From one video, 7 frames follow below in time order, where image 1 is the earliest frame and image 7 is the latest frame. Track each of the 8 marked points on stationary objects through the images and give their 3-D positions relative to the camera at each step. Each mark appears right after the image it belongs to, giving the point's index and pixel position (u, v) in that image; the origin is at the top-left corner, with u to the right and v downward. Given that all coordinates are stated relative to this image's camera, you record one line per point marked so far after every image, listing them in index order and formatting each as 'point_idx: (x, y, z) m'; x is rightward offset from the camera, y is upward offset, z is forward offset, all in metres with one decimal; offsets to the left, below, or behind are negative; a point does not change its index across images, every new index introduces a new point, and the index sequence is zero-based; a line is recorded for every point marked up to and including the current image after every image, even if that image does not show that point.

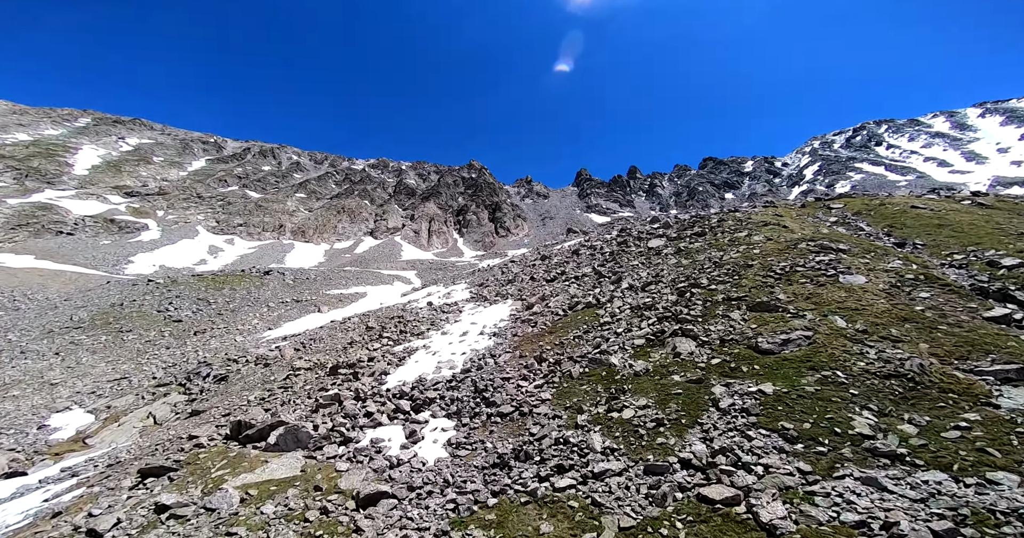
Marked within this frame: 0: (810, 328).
0: (+13.5, -2.6, +20.2) m
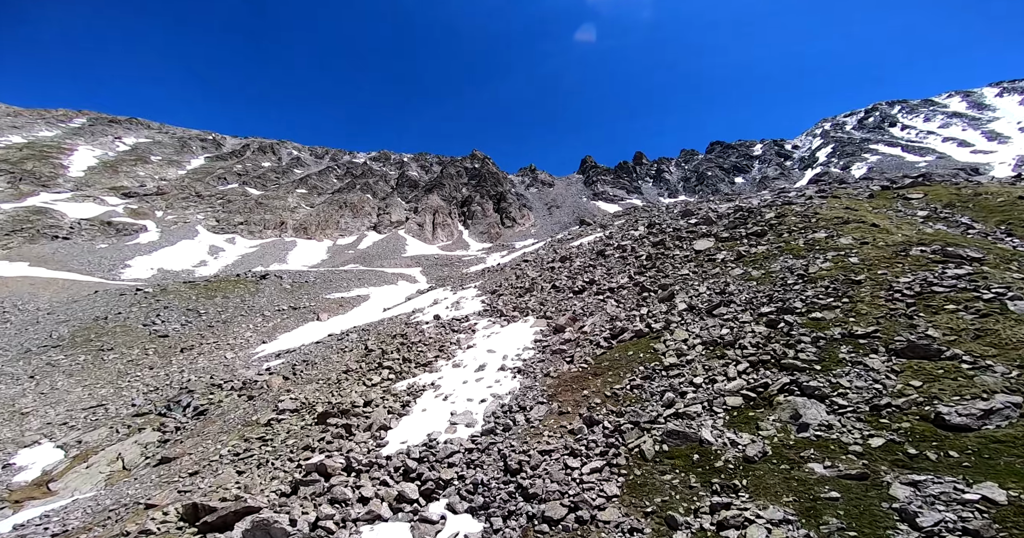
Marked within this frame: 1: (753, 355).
0: (+15.1, -3.7, +13.7) m
1: (+10.3, -4.1, +19.1) m
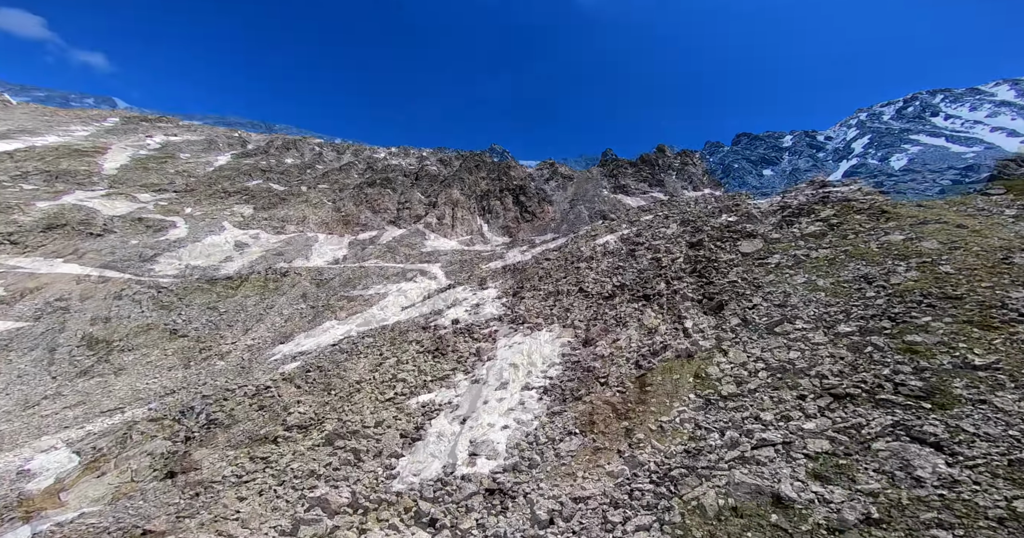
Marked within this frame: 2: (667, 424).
0: (+15.9, -4.2, +10.3) m
1: (+11.4, -4.6, +15.9) m
2: (+5.8, -5.8, +16.8) m
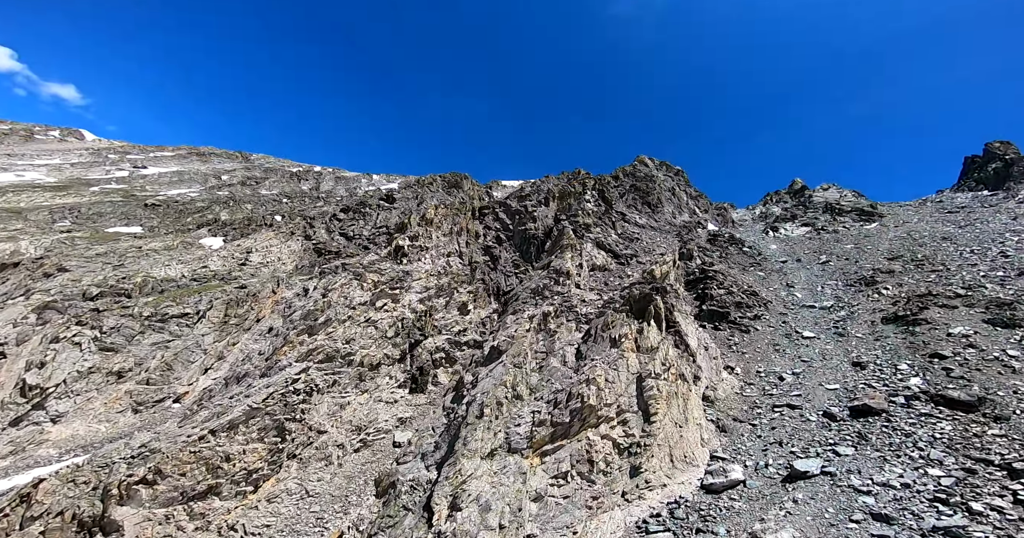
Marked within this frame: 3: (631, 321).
0: (+15.5, -3.7, +8.4) m
1: (+10.9, -4.6, +13.8) m
2: (+5.4, -6.1, +14.5) m
3: (+4.4, -2.0, +16.8) m
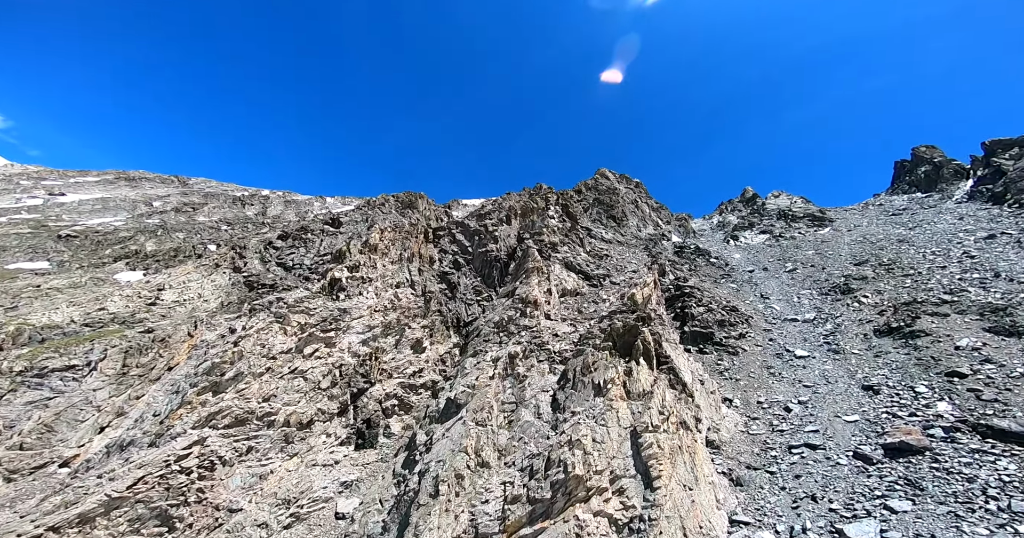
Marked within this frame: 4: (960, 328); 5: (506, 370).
0: (+15.1, -3.7, +6.4) m
1: (+10.1, -5.0, +11.4) m
2: (+4.6, -6.7, +11.5) m
3: (+3.2, -2.8, +13.8) m
4: (+19.5, -2.5, +19.7) m
5: (-0.2, -3.5, +15.3) m
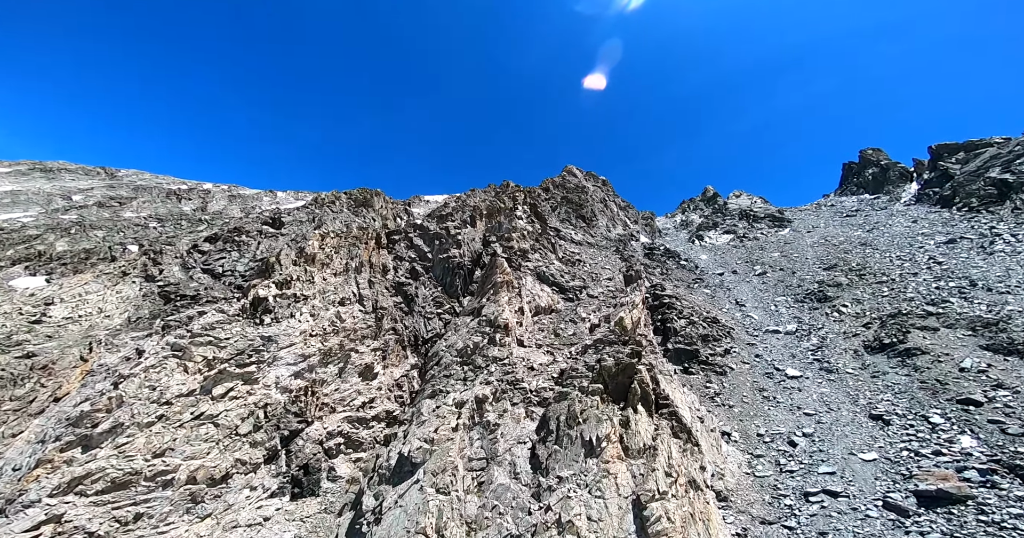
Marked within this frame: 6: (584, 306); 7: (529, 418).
0: (+14.9, -4.4, +5.0) m
1: (+9.5, -5.6, +9.5) m
2: (+4.0, -7.4, +9.2) m
3: (+2.5, -3.5, +11.4) m
4: (+18.2, -3.1, +18.6) m
5: (-1.1, -4.1, +12.5) m
6: (+3.1, -1.8, +19.7) m
7: (+0.5, -4.0, +12.5) m
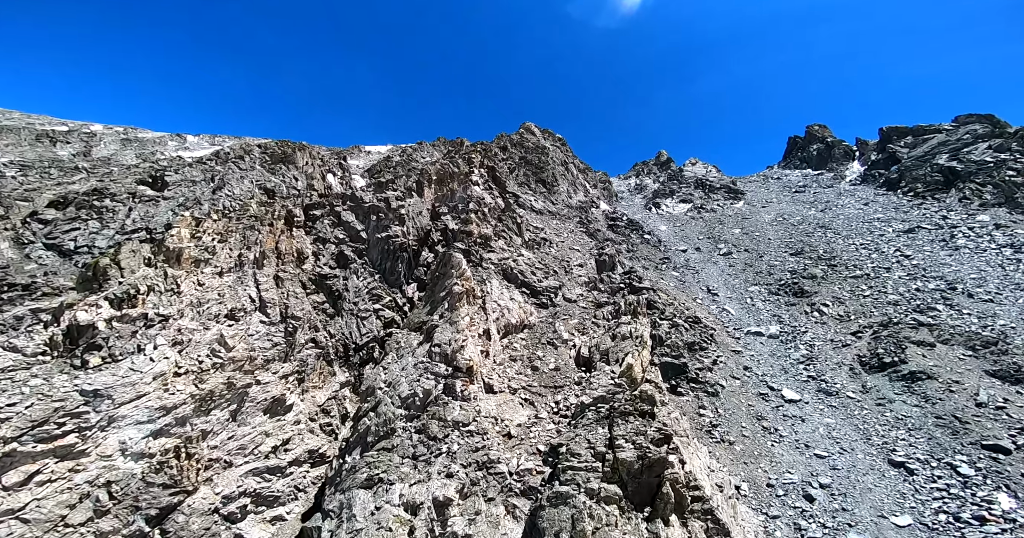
0: (+15.2, -6.3, +3.3) m
1: (+9.2, -6.9, +7.3) m
2: (+3.8, -8.6, +6.5) m
3: (+2.1, -4.4, +8.1) m
4: (+16.9, -3.7, +17.0) m
5: (-1.5, -4.8, +8.8) m
6: (+1.8, -1.9, +16.2) m
7: (0.0, -4.8, +9.0) m
